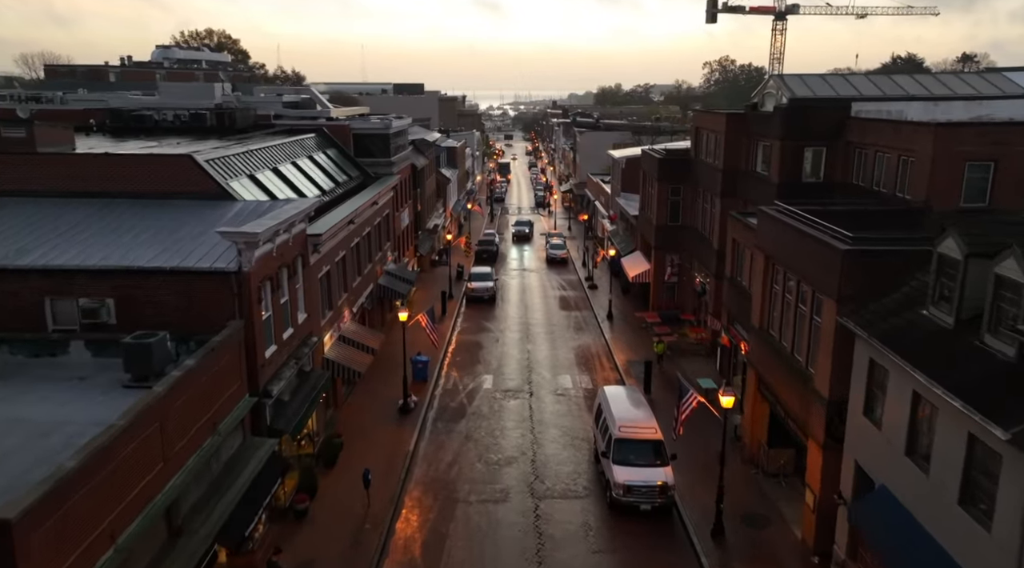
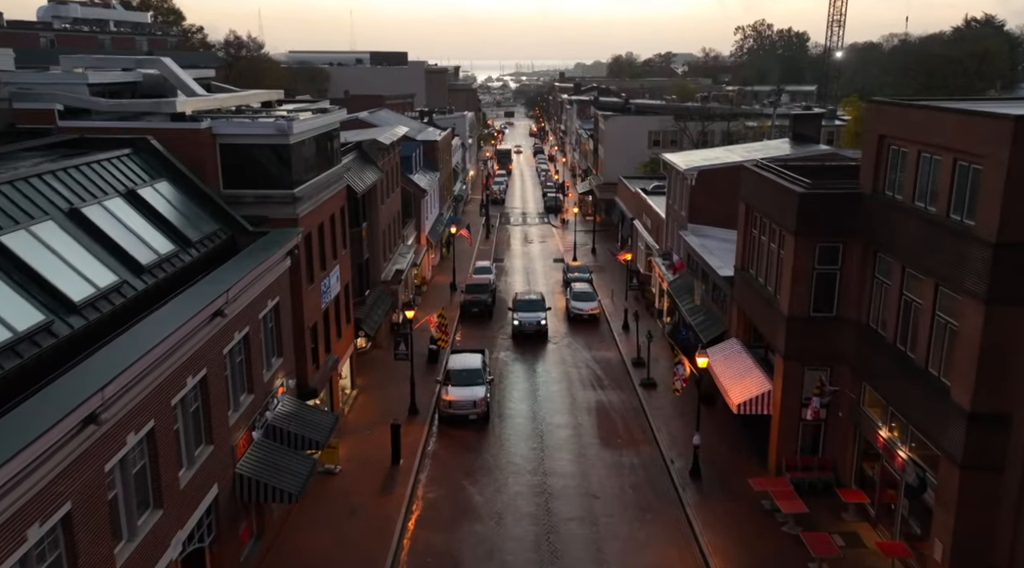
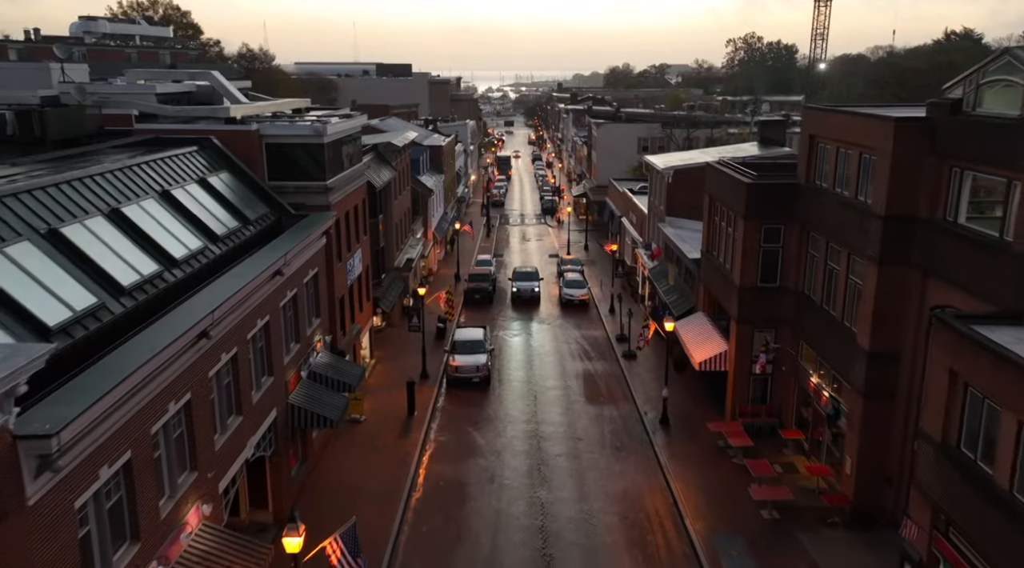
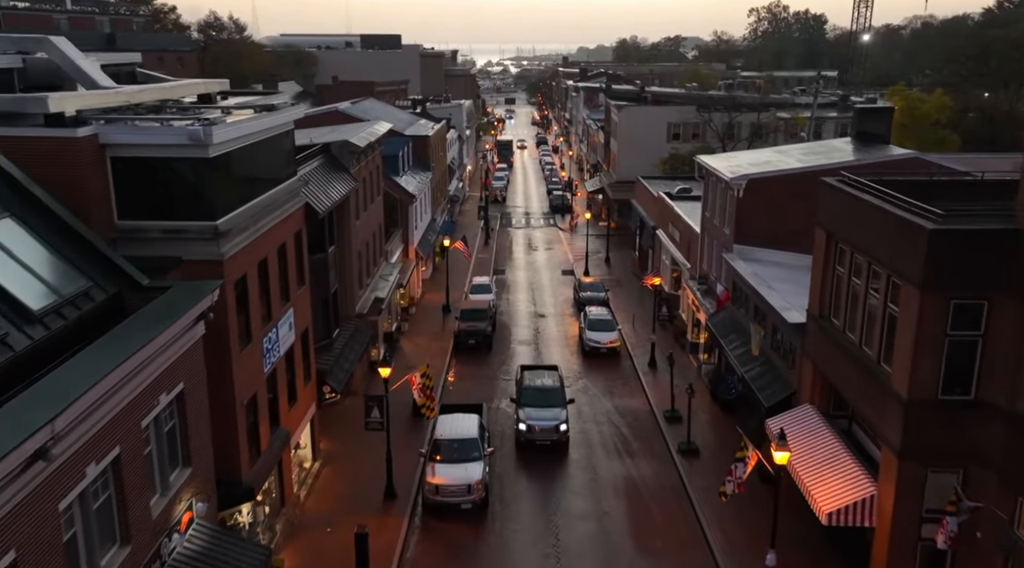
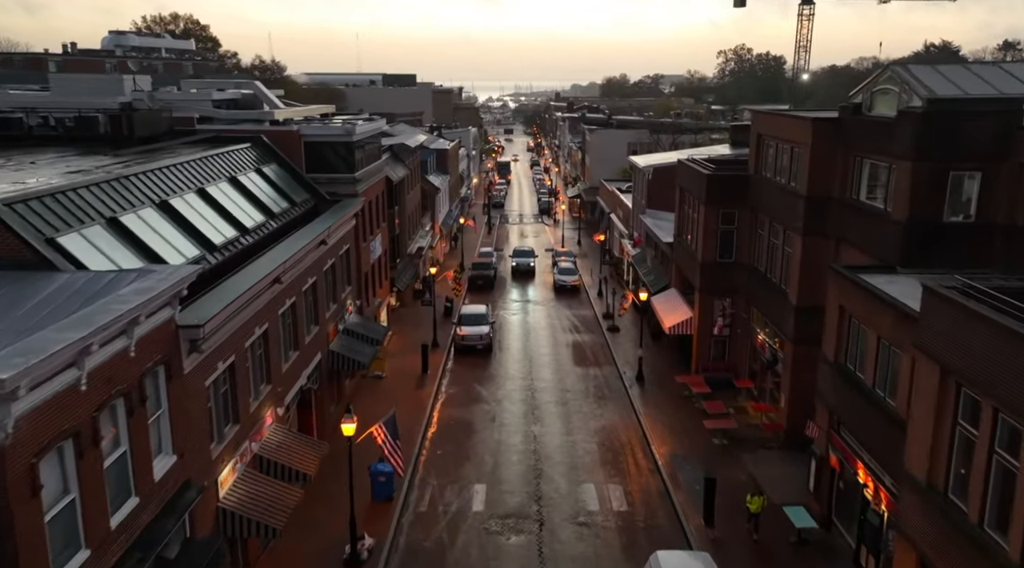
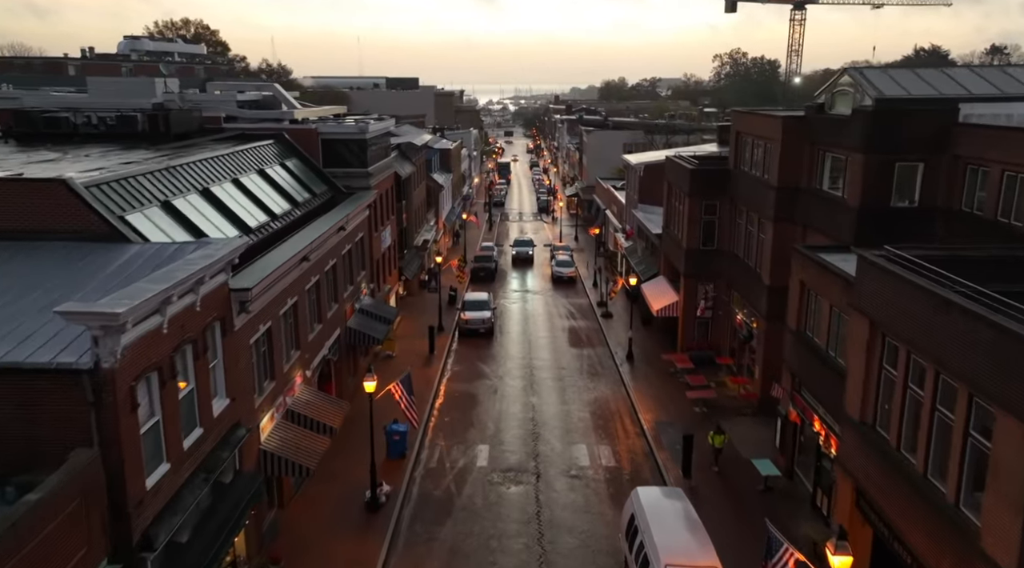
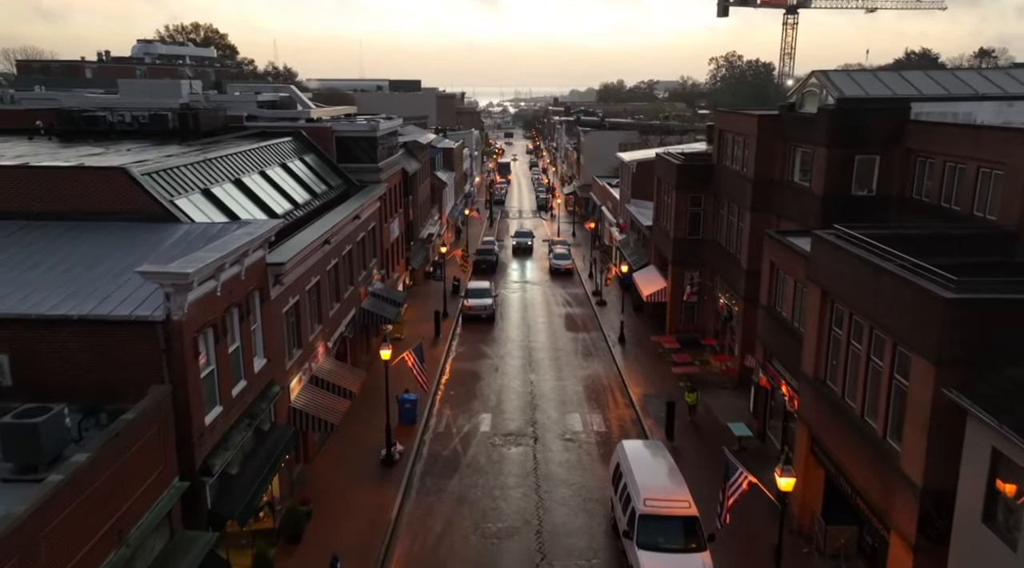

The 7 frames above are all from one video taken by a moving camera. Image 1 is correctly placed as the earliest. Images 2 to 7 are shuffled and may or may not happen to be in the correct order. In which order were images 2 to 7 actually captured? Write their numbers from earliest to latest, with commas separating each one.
7, 6, 5, 3, 2, 4
